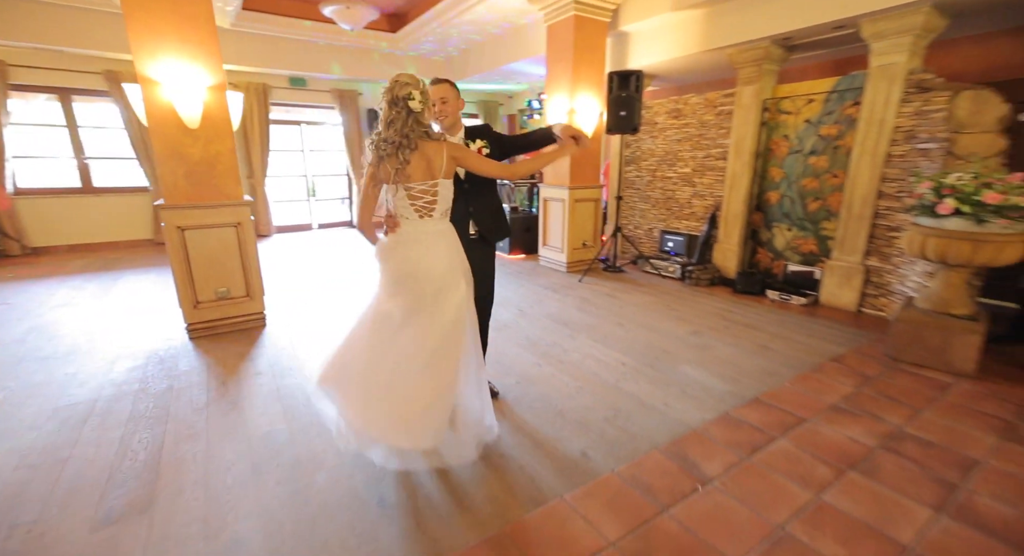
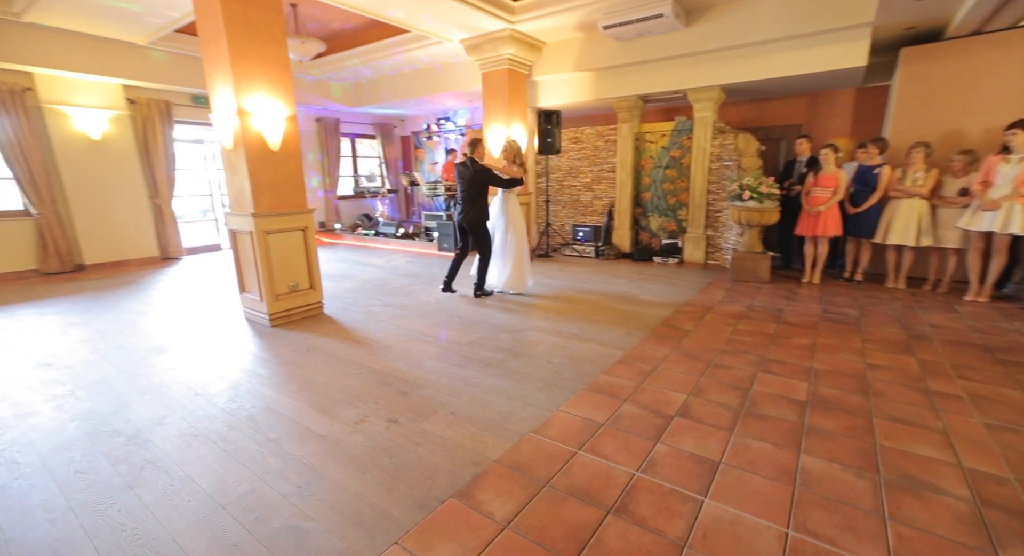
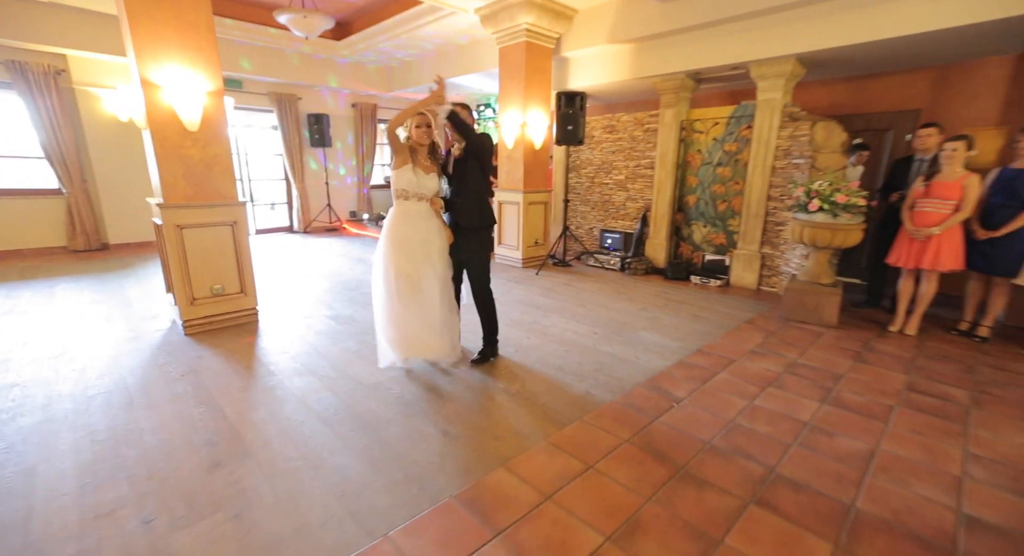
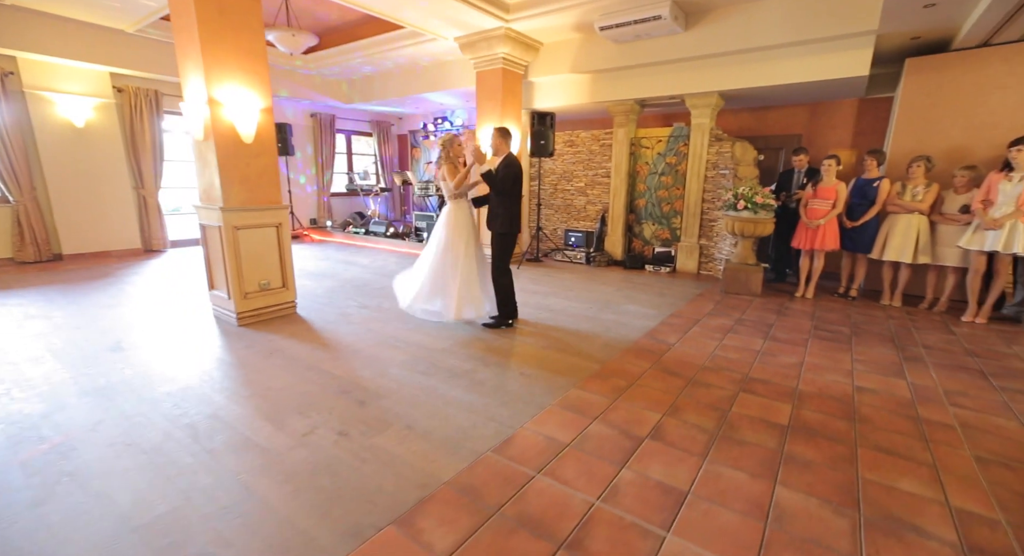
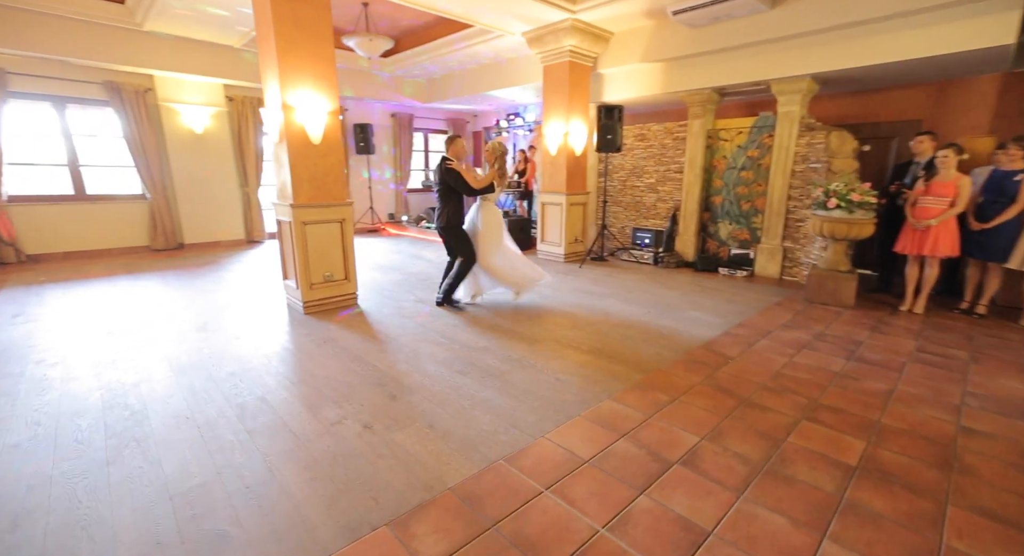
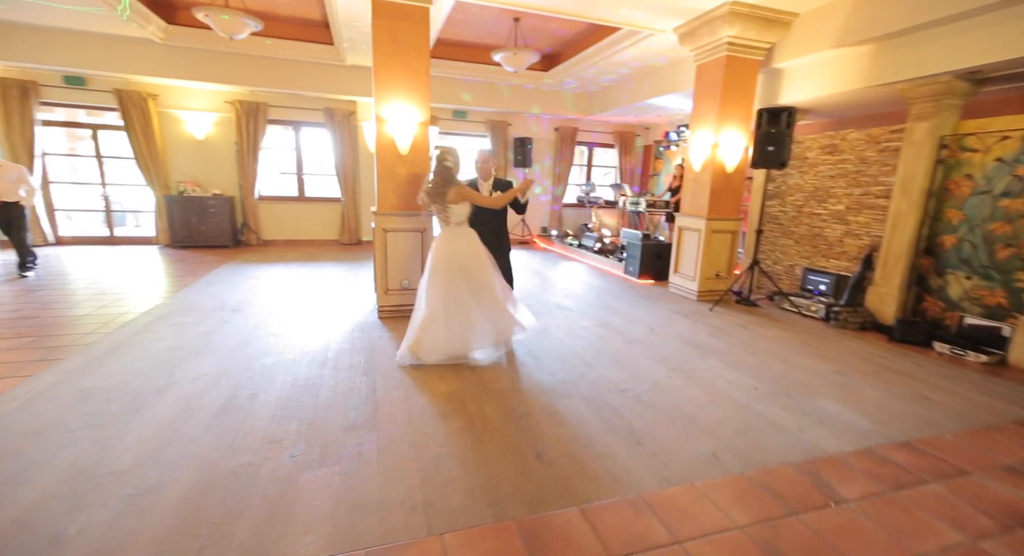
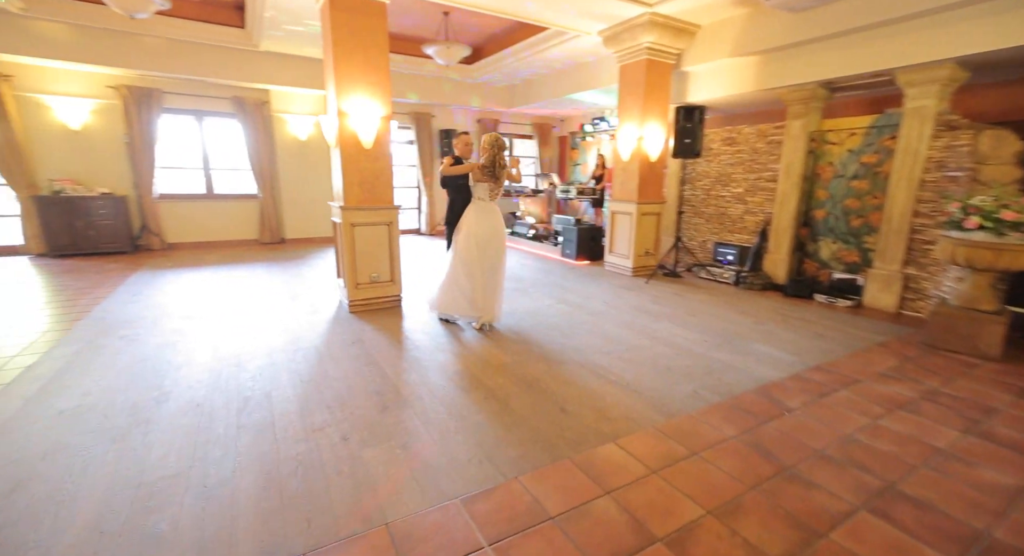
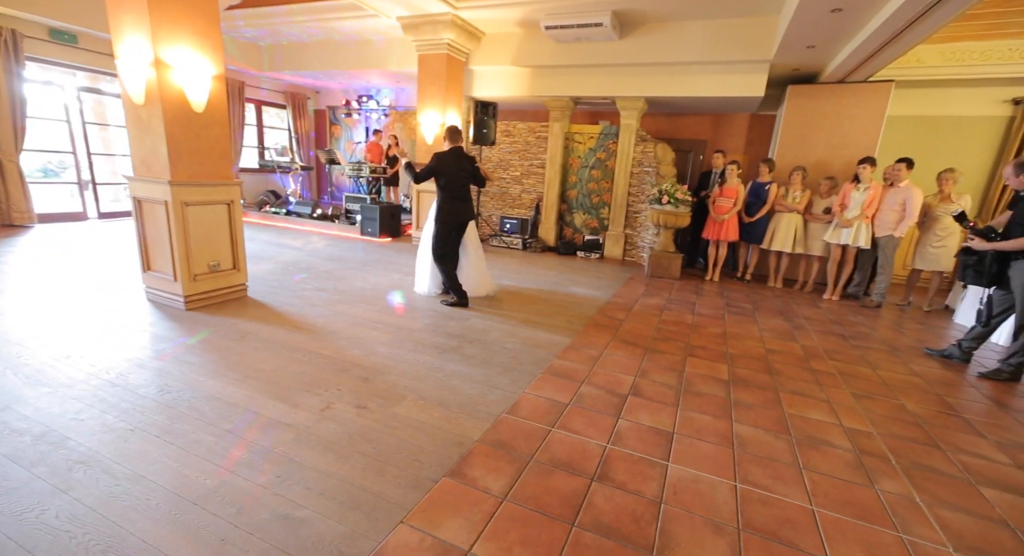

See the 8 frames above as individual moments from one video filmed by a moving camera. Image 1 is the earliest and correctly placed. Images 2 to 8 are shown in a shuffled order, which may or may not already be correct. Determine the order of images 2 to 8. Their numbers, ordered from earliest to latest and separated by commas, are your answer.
3, 4, 8, 2, 5, 7, 6
